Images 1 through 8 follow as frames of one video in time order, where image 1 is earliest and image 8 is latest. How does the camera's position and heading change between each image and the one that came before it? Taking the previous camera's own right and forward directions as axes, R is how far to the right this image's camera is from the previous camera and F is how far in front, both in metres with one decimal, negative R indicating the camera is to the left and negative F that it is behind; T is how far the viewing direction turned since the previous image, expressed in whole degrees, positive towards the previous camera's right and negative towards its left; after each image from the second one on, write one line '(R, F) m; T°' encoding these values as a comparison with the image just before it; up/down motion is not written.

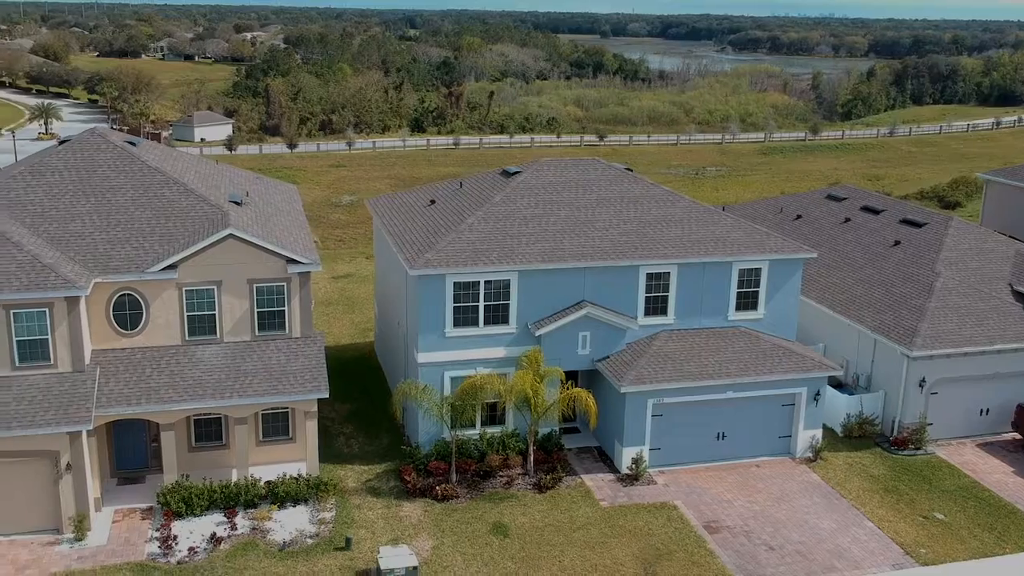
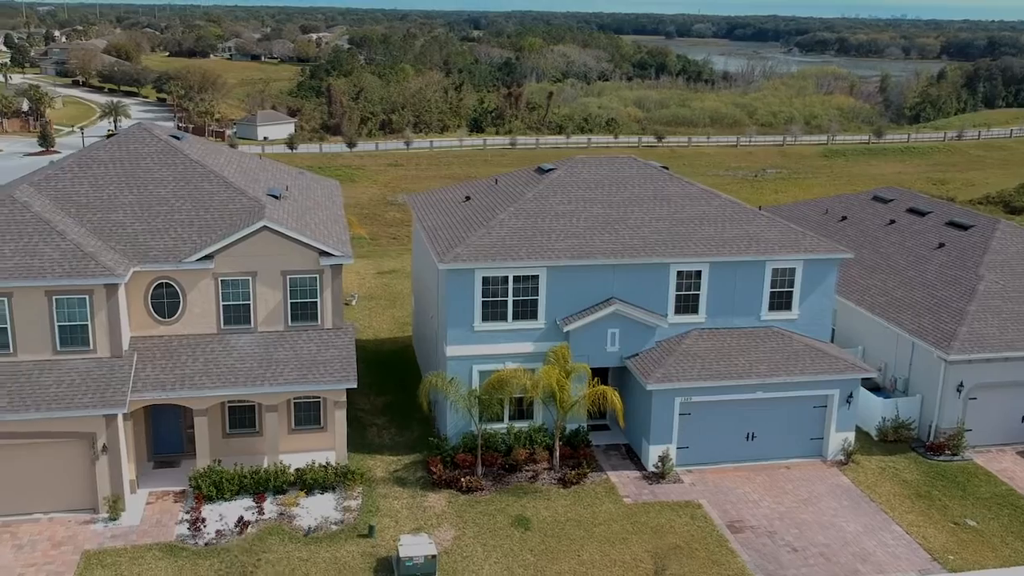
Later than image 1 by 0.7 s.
(+0.5, -0.1) m; -3°
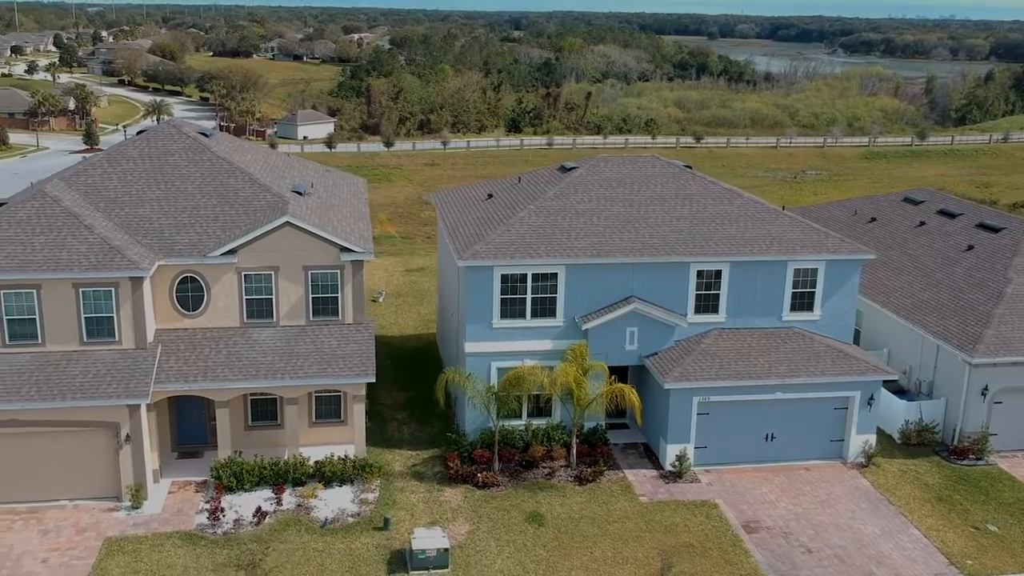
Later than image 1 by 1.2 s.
(+0.3, -0.1) m; -2°
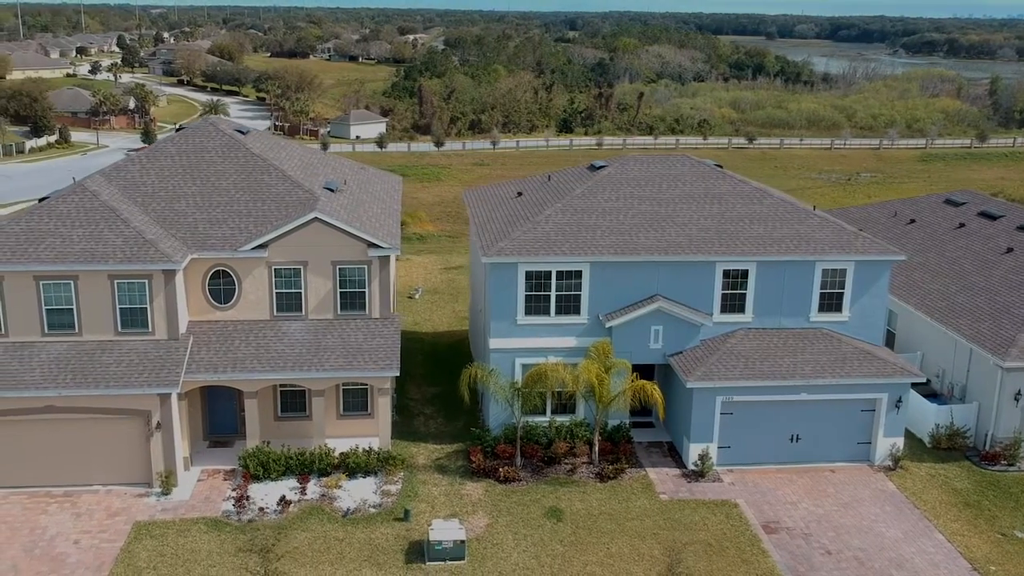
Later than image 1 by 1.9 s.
(+0.5, -0.2) m; -3°
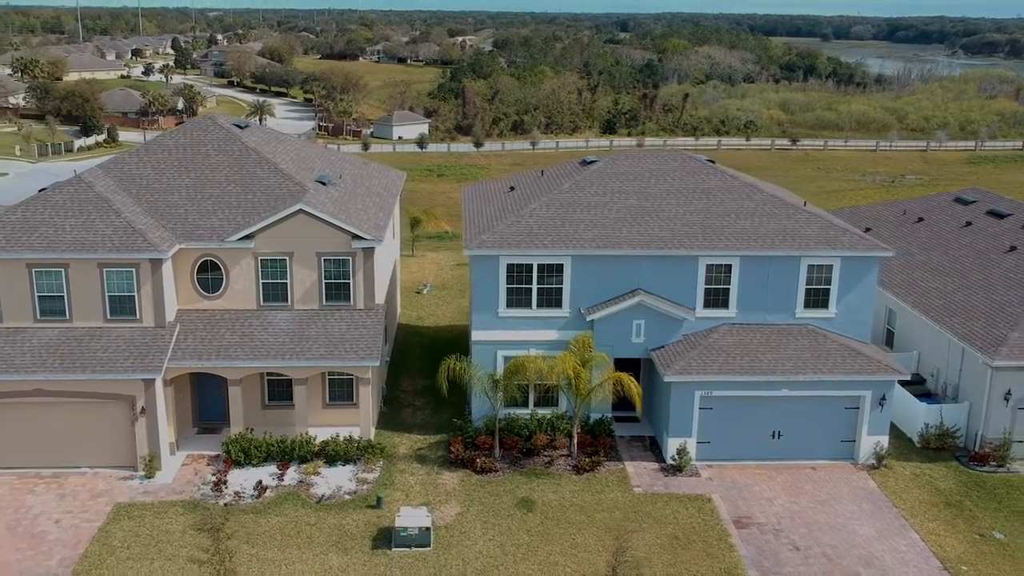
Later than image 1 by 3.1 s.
(+1.5, -0.1) m; -3°
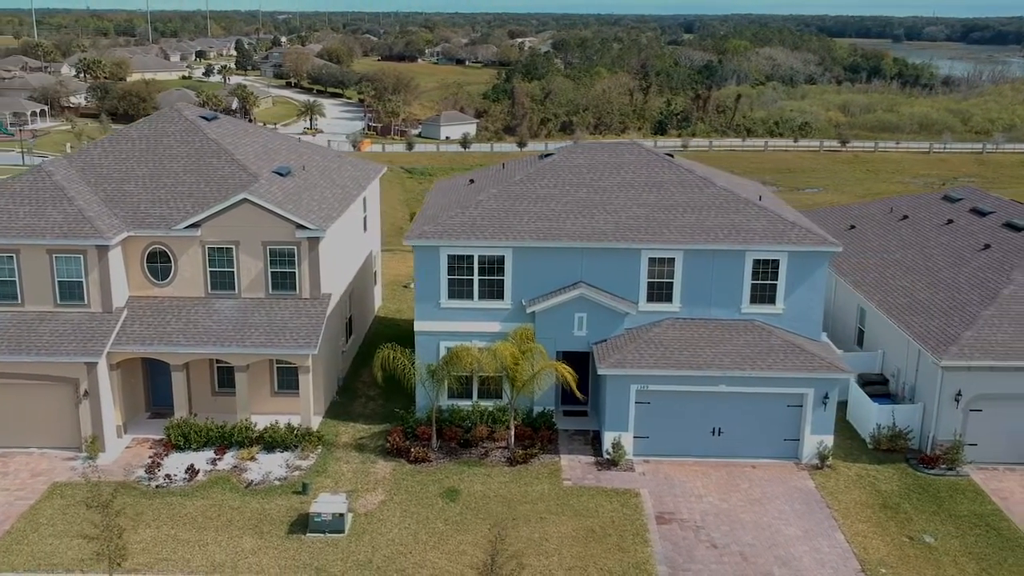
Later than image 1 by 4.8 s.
(+2.6, +0.1) m; -3°
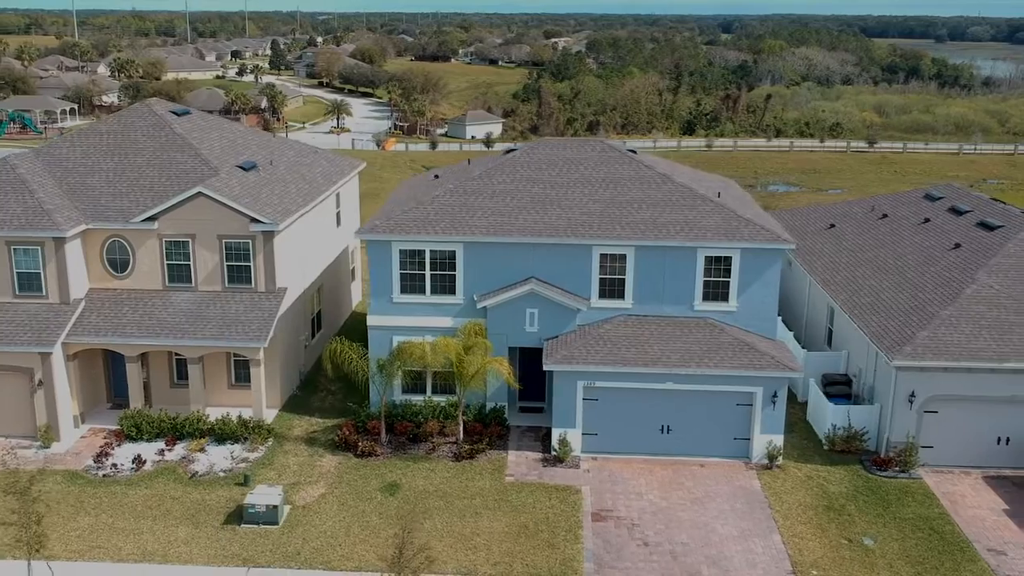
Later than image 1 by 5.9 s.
(+1.9, +0.1) m; -2°
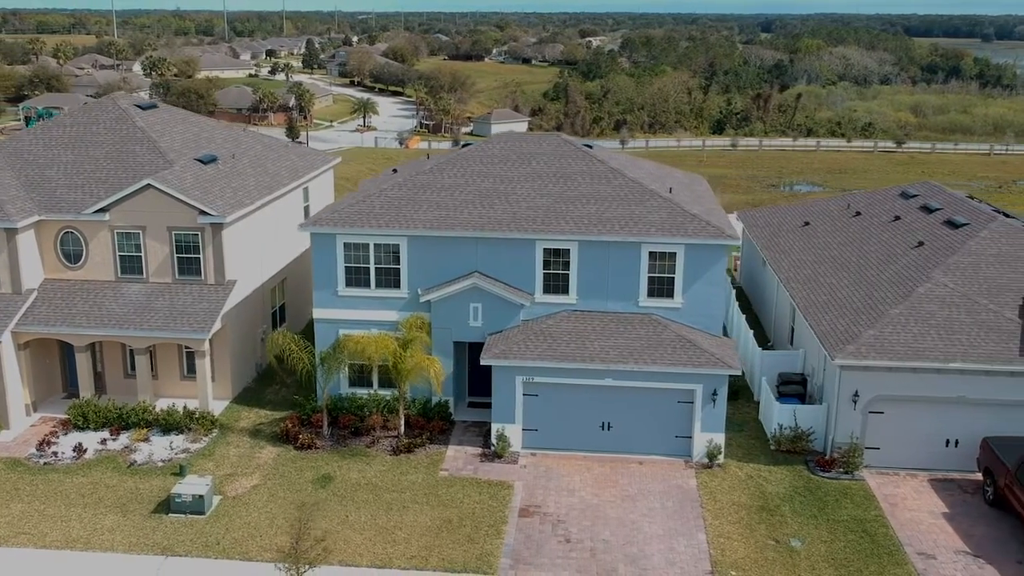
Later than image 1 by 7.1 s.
(+2.0, +0.1) m; -2°
